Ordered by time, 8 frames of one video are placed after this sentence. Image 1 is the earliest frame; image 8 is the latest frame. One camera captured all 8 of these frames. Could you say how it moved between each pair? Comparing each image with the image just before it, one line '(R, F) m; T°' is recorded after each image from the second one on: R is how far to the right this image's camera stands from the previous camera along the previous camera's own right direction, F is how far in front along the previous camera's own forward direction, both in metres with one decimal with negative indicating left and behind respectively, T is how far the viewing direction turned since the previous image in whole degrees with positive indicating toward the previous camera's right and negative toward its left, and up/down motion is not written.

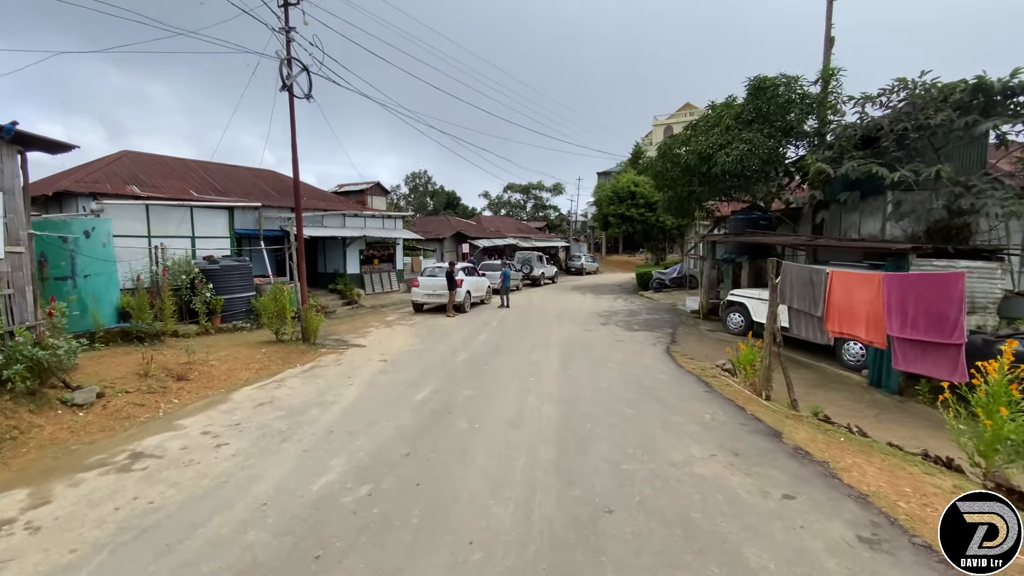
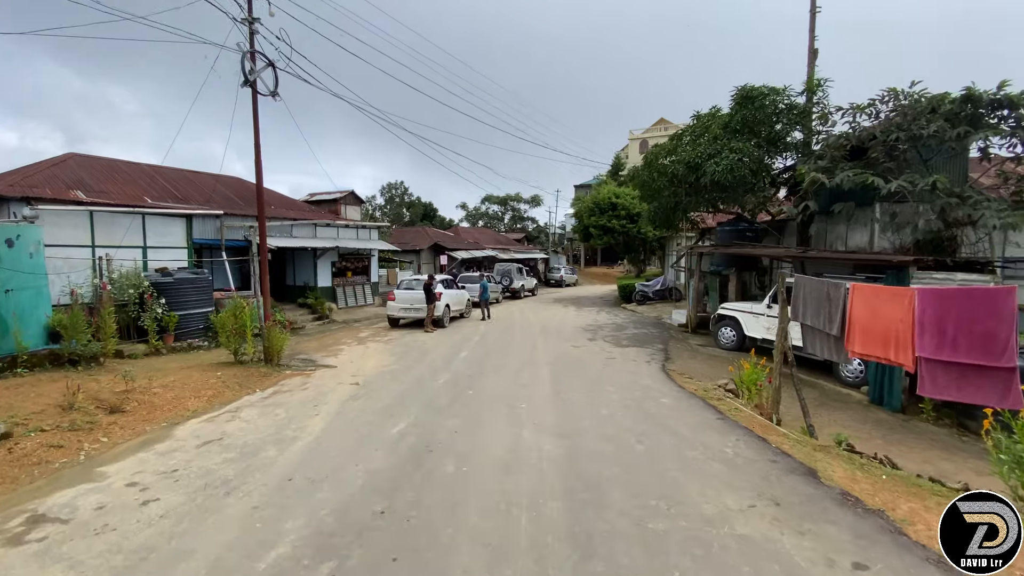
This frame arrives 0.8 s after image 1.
(-0.2, +0.8) m; +3°
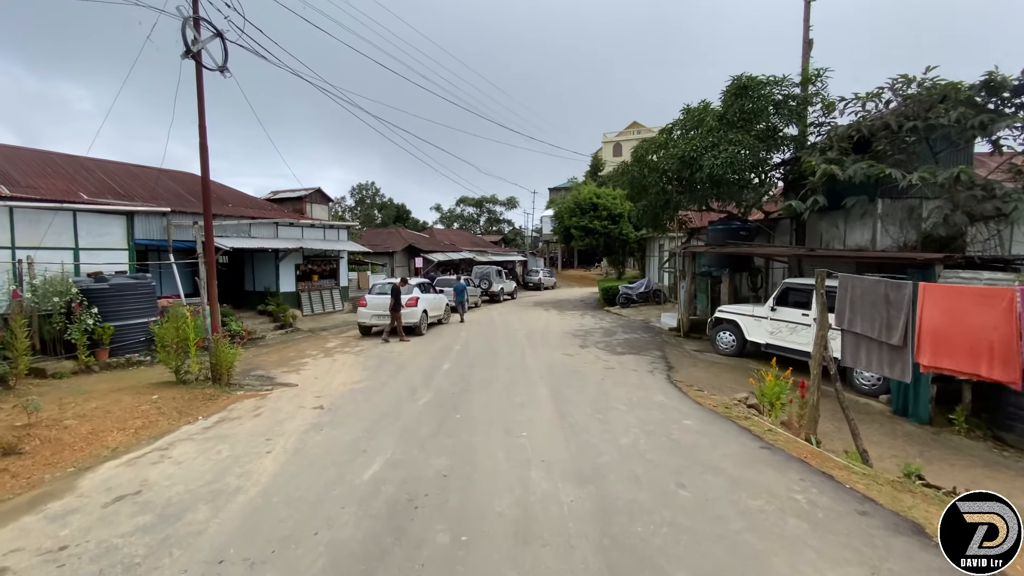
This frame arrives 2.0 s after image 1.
(-0.3, +1.2) m; +3°
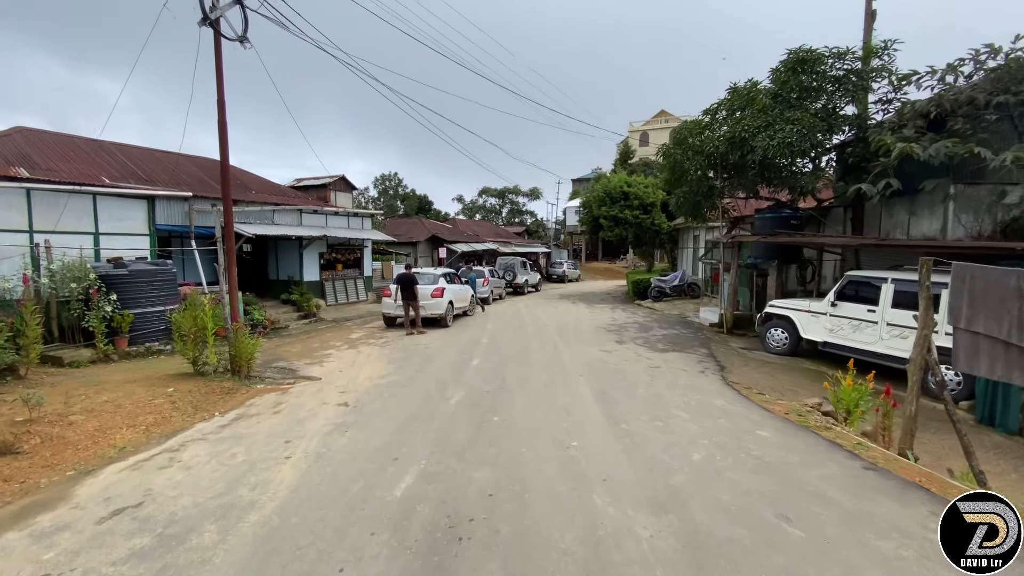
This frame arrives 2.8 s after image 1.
(-0.3, +0.7) m; -2°
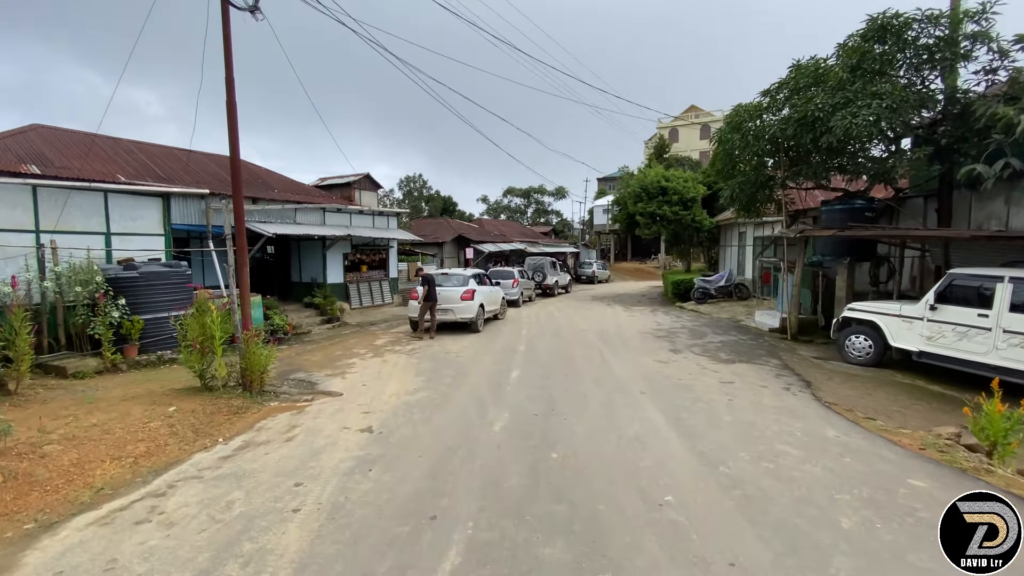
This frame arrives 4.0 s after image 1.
(-0.4, +1.2) m; -3°
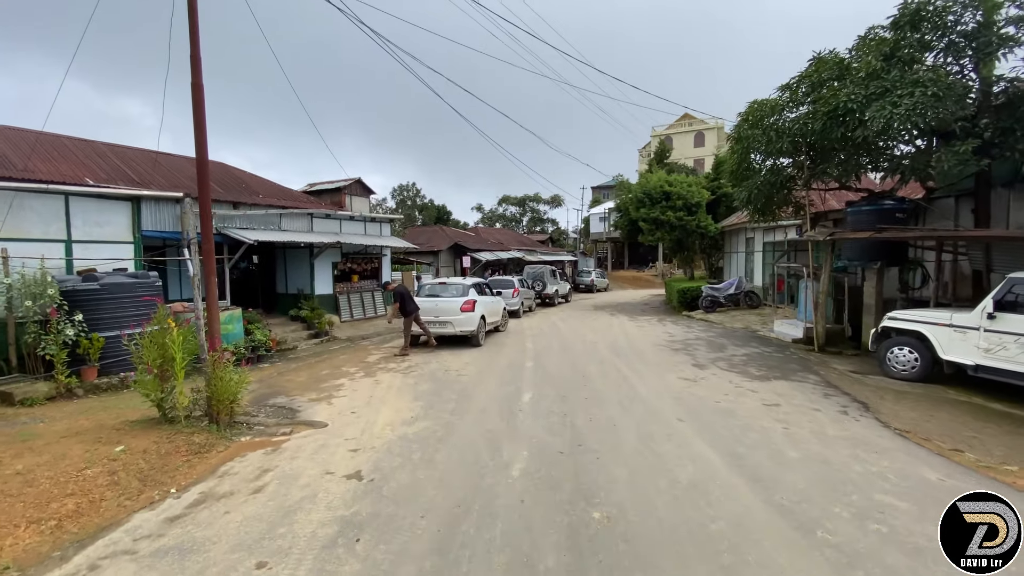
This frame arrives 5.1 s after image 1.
(-0.3, +1.0) m; +1°
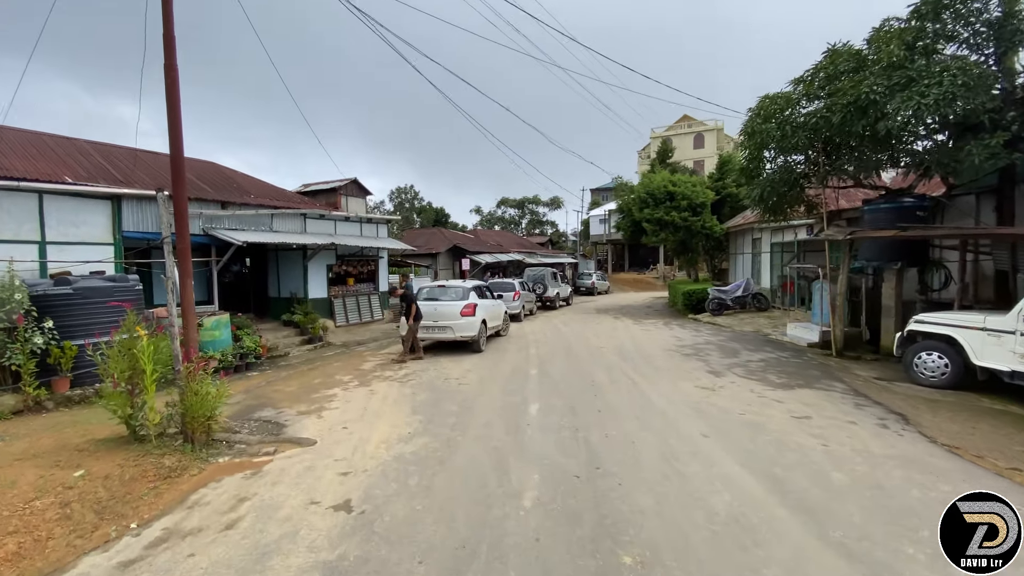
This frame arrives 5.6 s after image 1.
(-0.1, +0.6) m; 0°
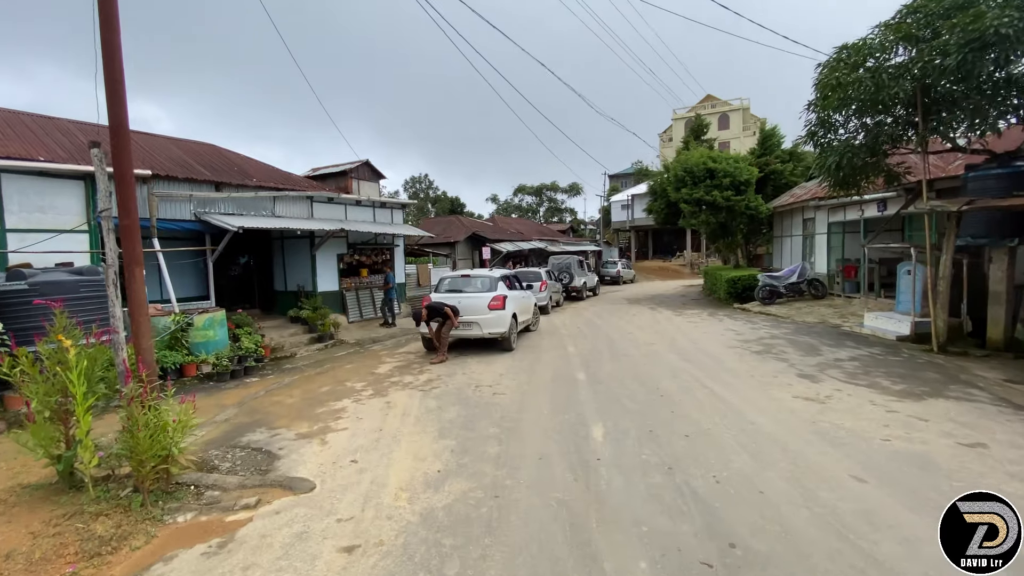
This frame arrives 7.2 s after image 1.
(-0.4, +1.6) m; -2°
